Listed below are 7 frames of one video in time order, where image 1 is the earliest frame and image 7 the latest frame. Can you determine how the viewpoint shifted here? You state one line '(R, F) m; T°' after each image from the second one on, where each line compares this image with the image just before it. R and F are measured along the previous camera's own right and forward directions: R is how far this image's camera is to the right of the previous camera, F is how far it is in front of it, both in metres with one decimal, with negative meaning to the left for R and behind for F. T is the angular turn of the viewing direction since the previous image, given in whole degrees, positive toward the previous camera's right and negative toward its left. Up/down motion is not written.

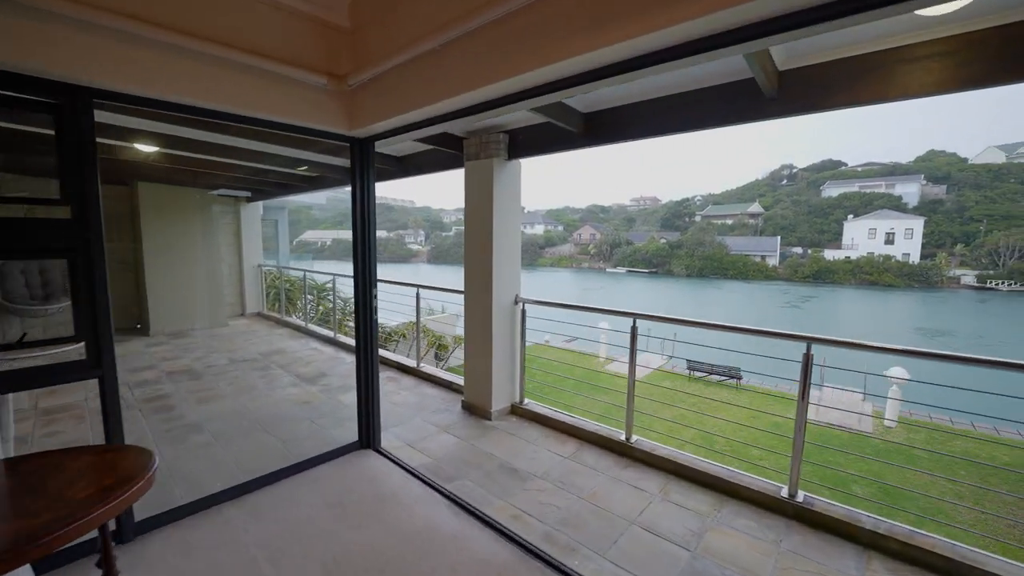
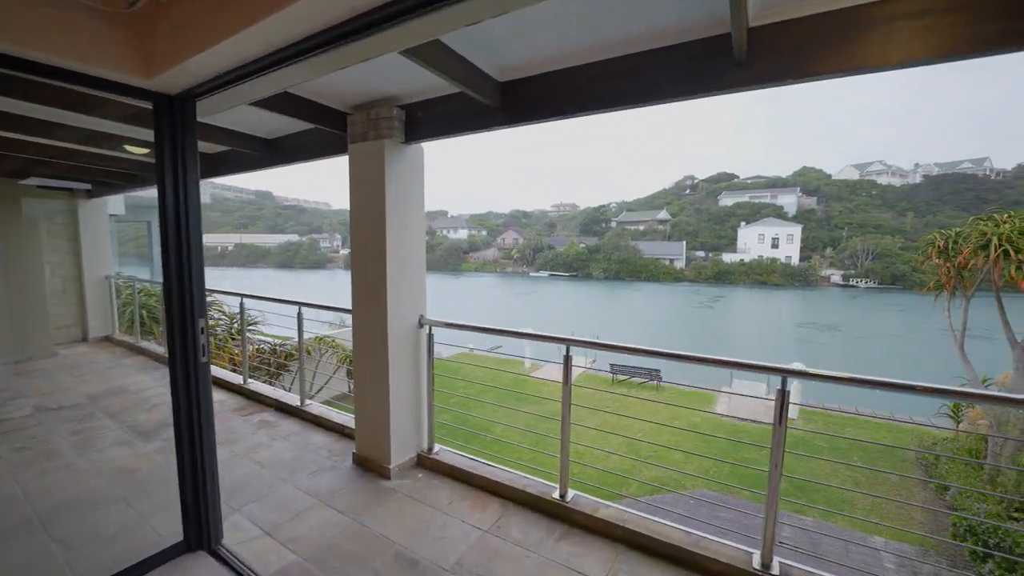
(+0.1, +0.5) m; +10°
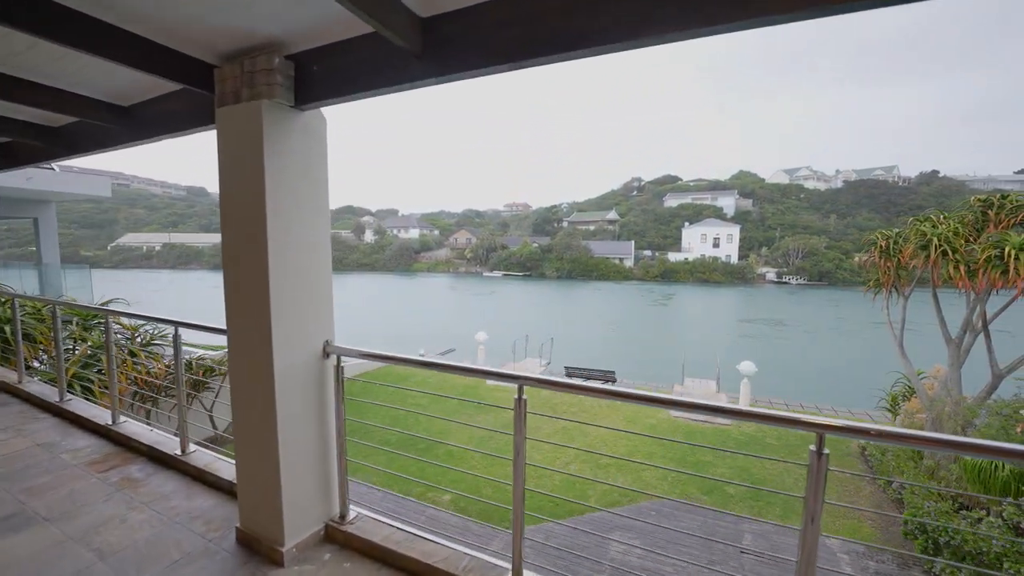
(+0.1, +0.4) m; +6°
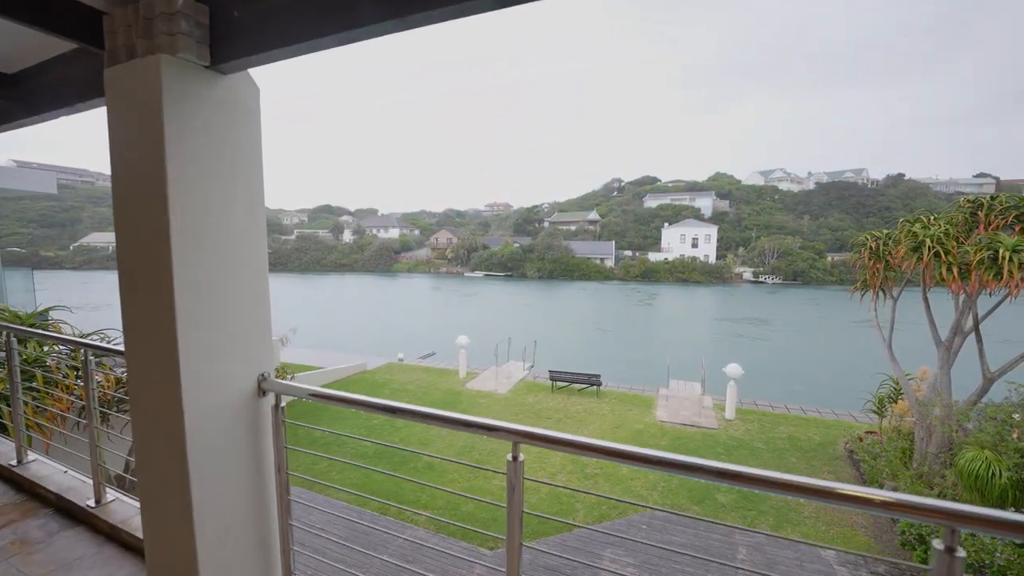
(0.0, +0.3) m; +2°
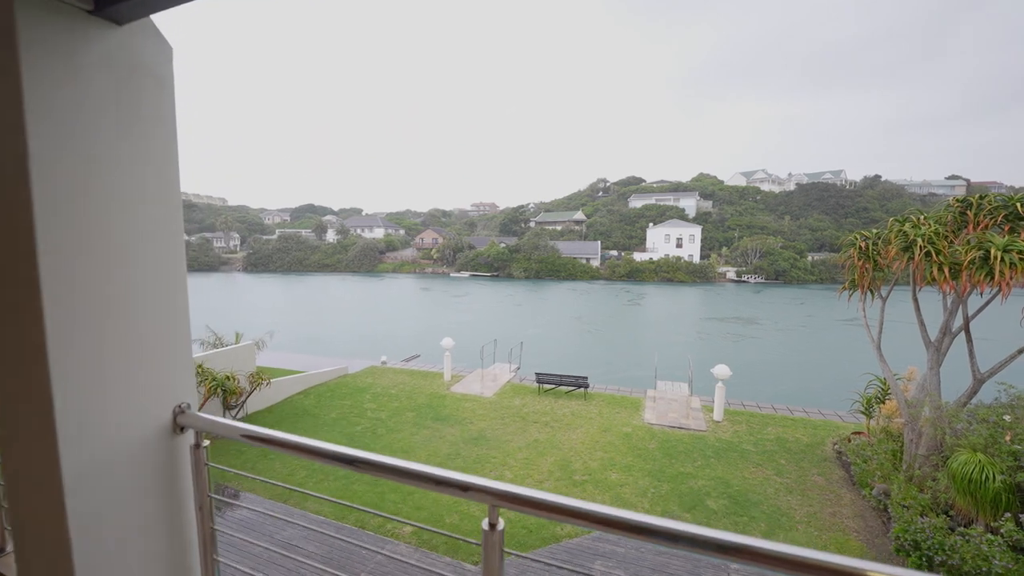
(0.0, +0.2) m; +2°
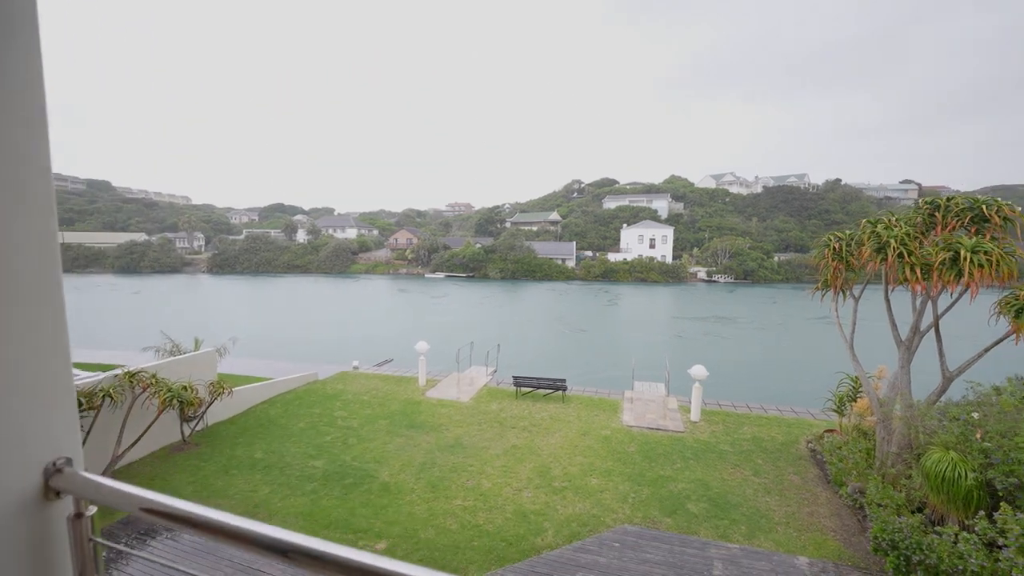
(0.0, +0.2) m; +3°
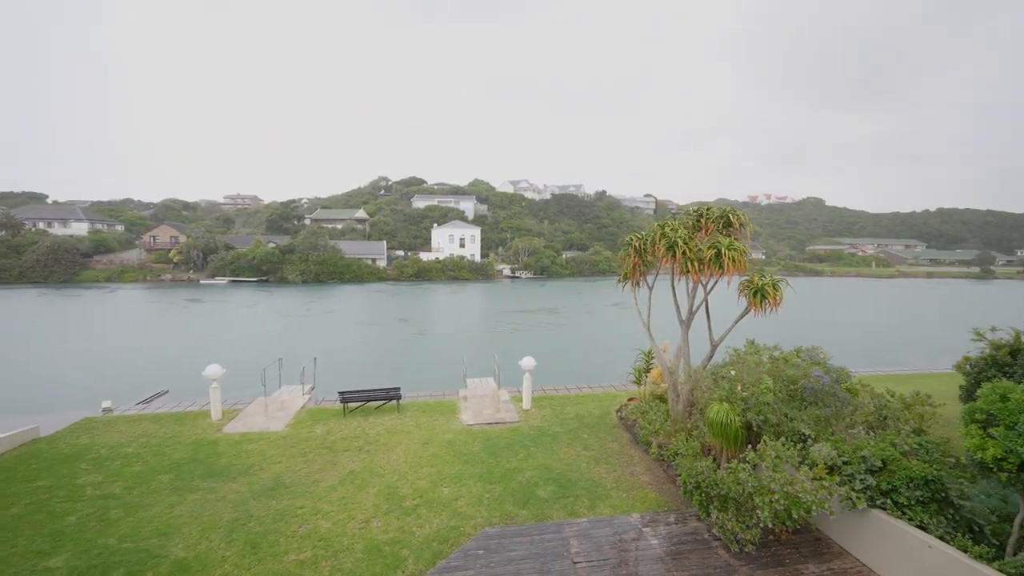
(-0.3, +0.4) m; +25°
